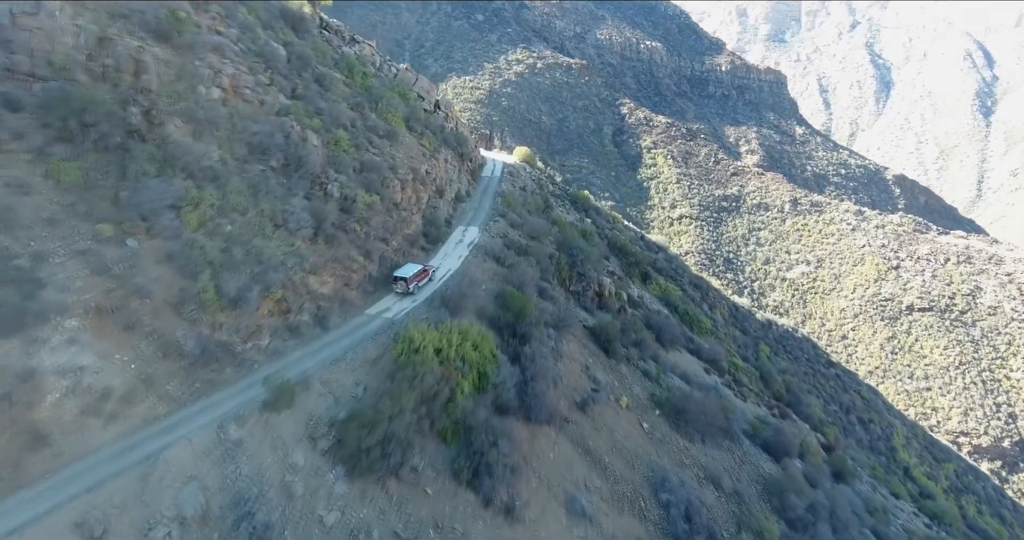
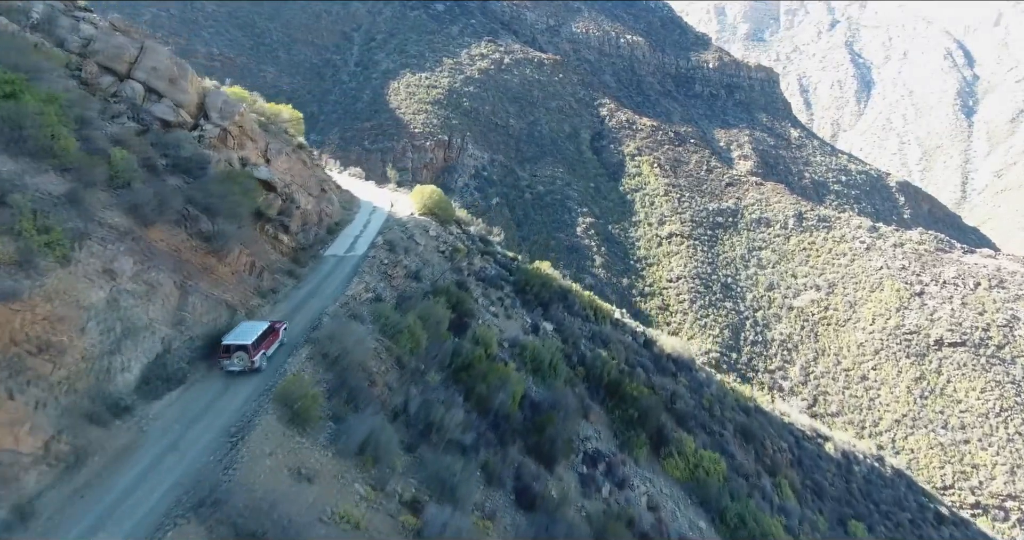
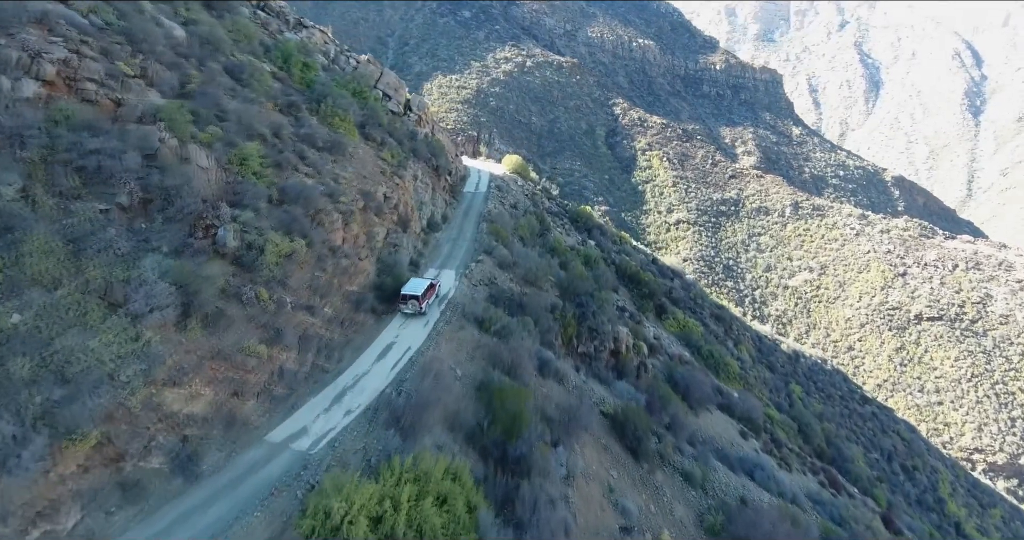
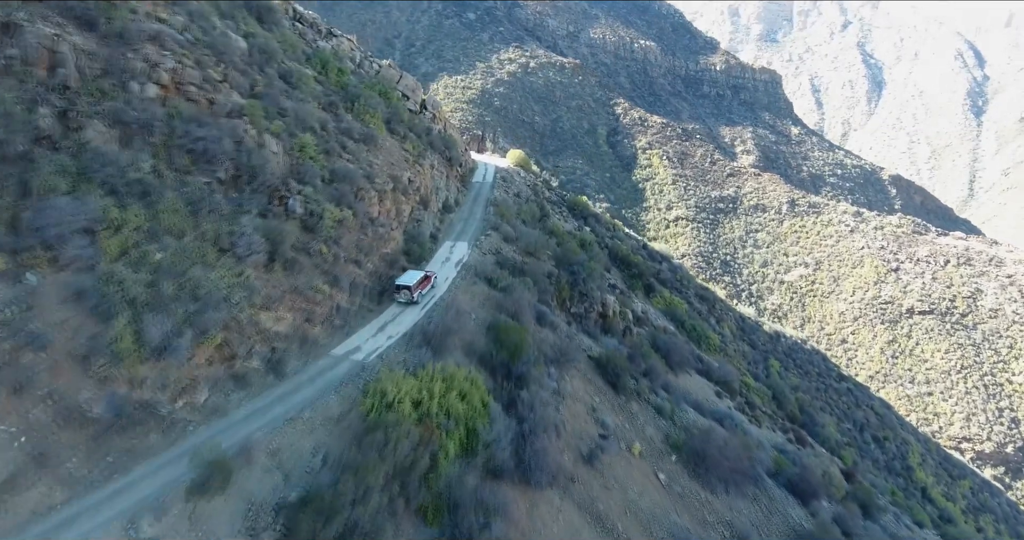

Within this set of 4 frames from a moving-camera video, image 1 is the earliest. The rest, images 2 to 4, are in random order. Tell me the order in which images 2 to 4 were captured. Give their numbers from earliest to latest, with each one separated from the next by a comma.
4, 3, 2
